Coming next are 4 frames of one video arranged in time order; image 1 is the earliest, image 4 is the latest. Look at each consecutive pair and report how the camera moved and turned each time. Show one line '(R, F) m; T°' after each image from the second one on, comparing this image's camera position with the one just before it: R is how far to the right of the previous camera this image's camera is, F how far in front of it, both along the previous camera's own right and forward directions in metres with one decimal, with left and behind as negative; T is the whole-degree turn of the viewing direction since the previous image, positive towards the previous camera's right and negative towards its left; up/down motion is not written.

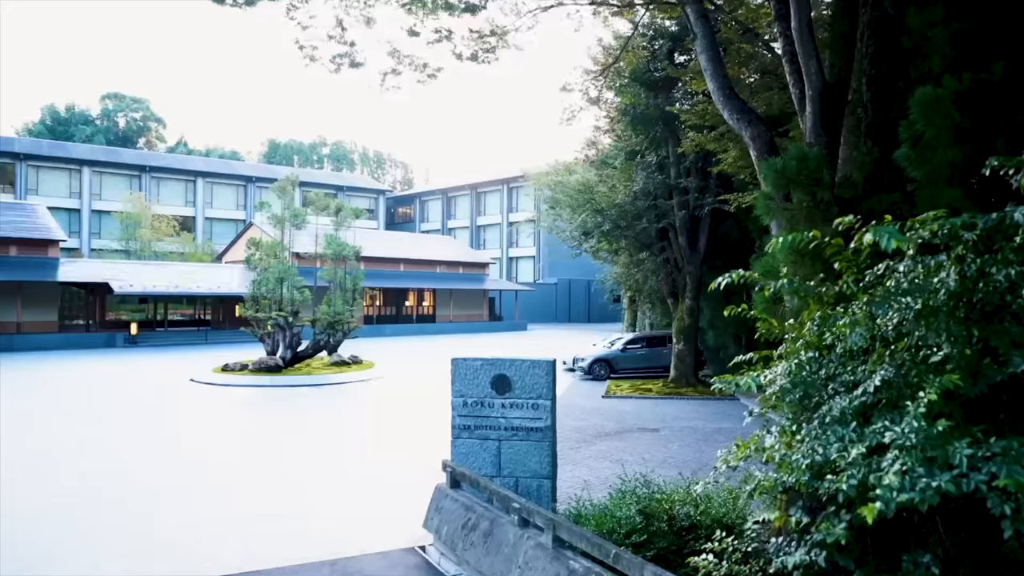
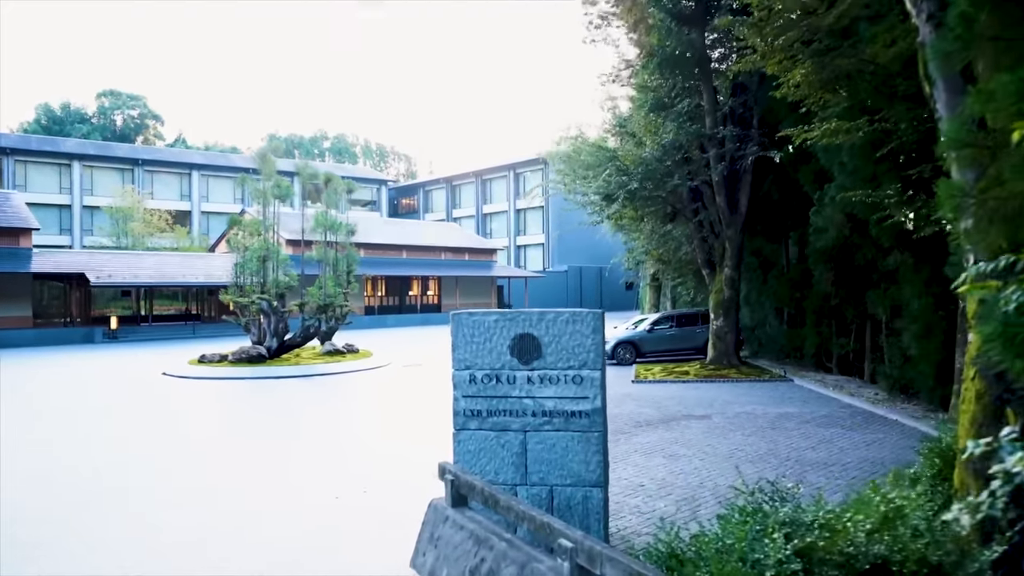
(-0.1, +2.3) m; -1°
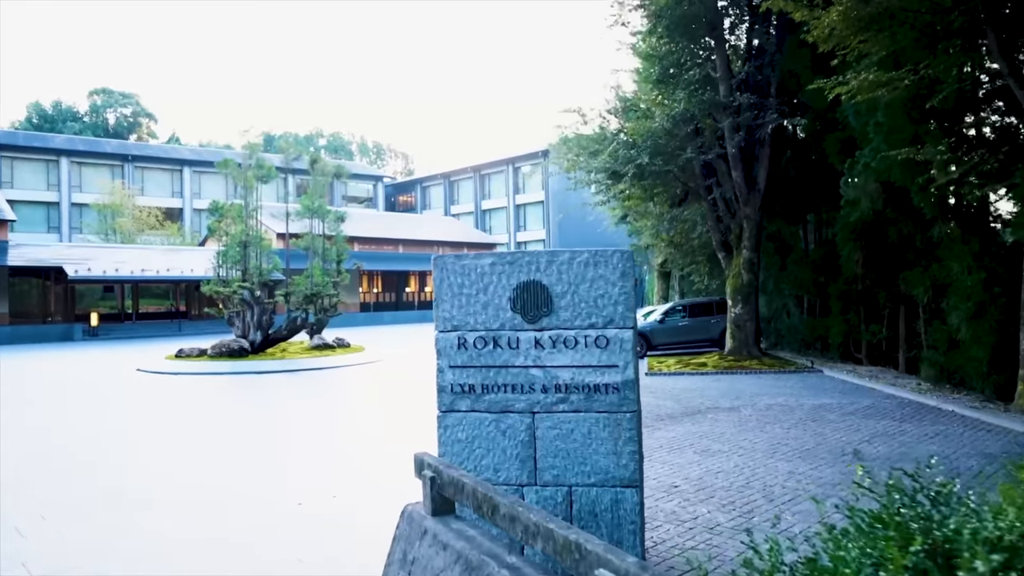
(0.0, +1.2) m; 0°
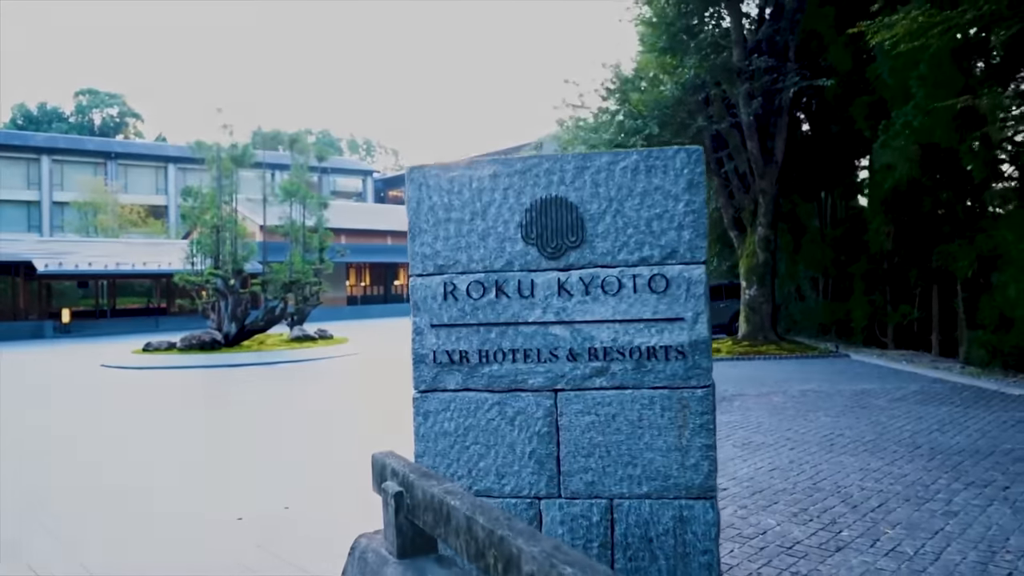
(-0.1, +1.2) m; 0°
